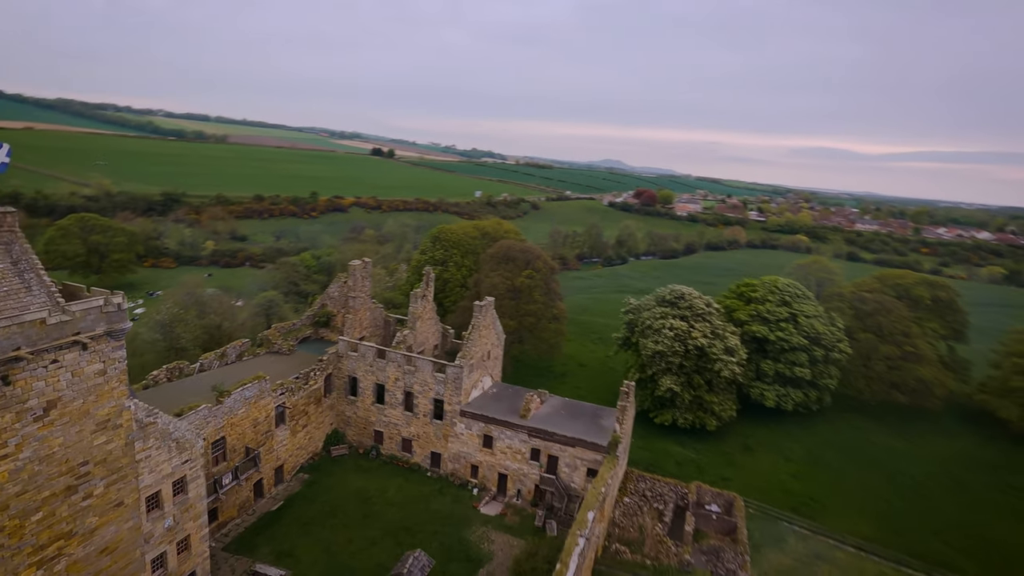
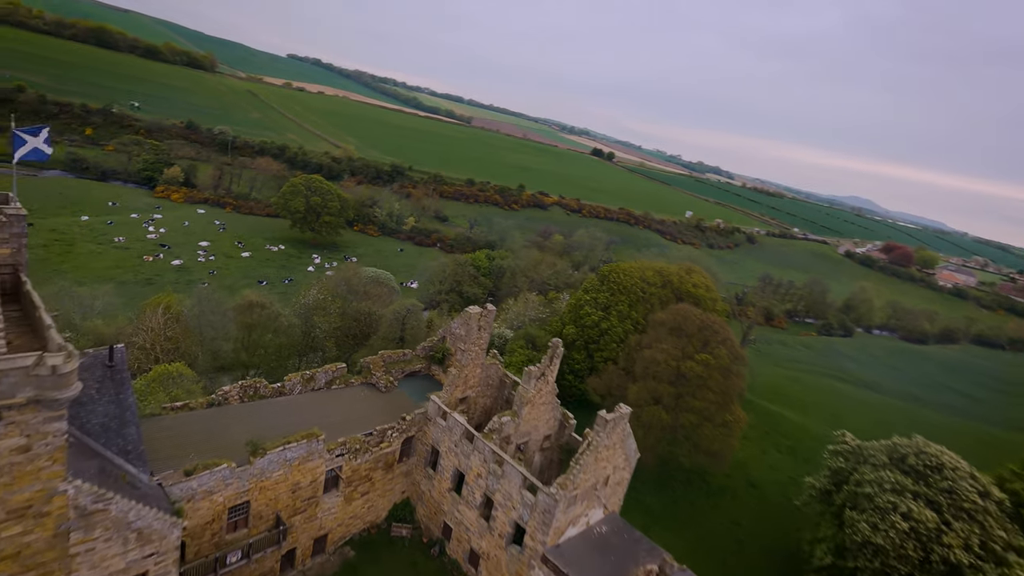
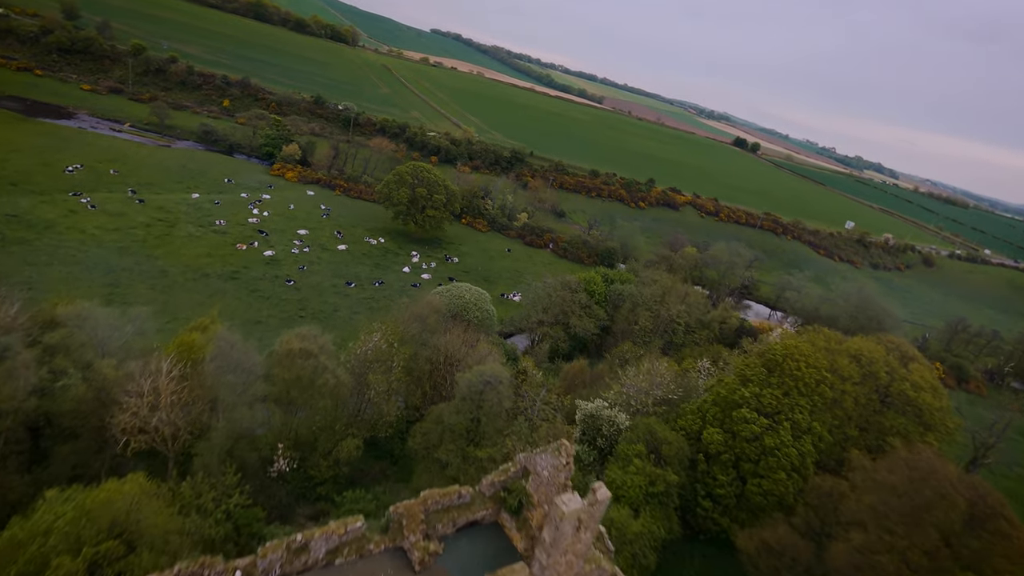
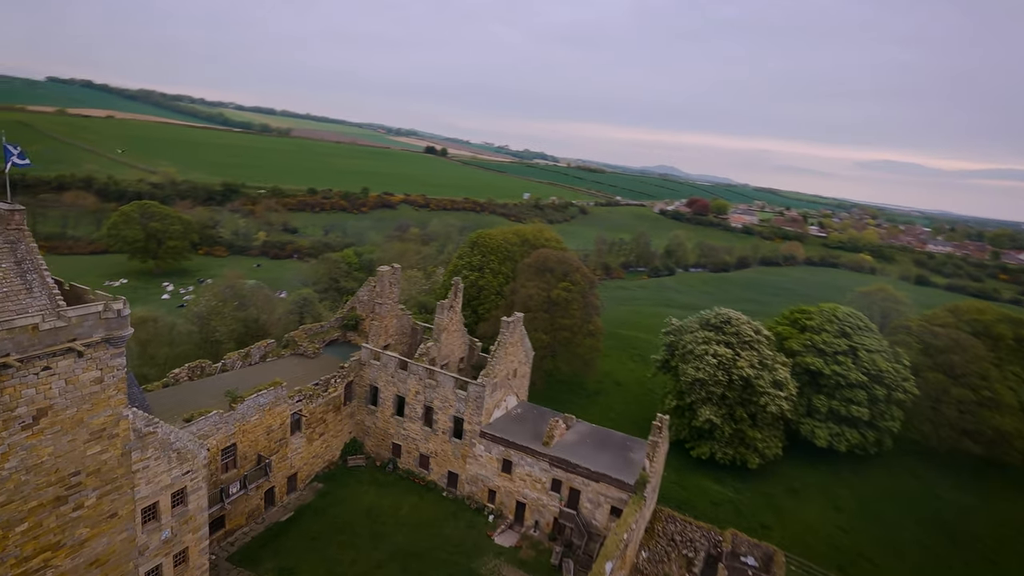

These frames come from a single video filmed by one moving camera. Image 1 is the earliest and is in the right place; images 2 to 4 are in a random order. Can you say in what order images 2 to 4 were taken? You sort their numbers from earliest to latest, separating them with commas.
4, 2, 3
